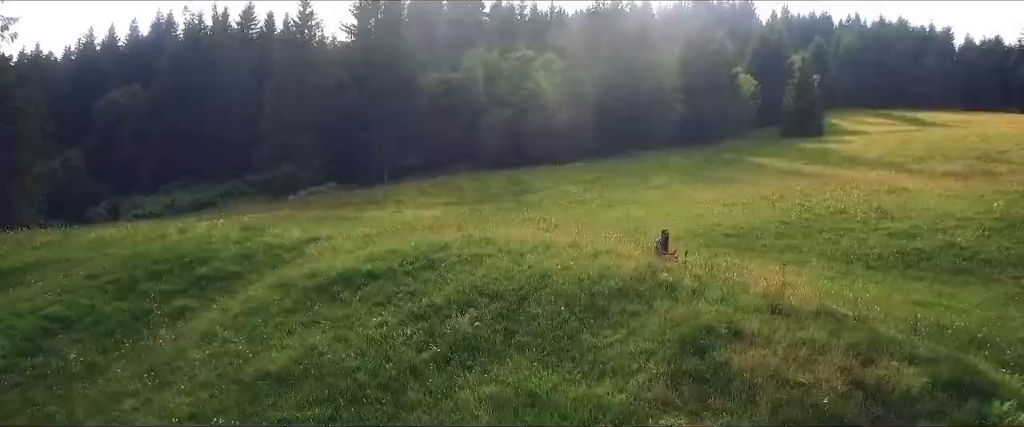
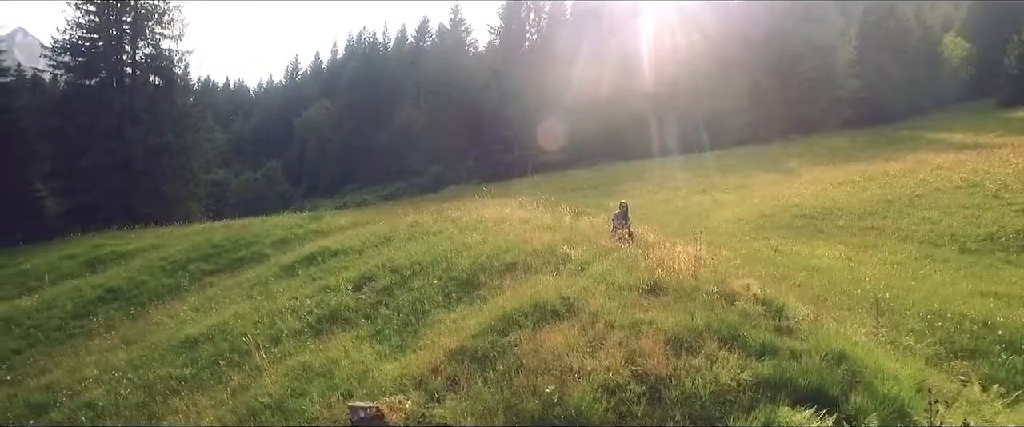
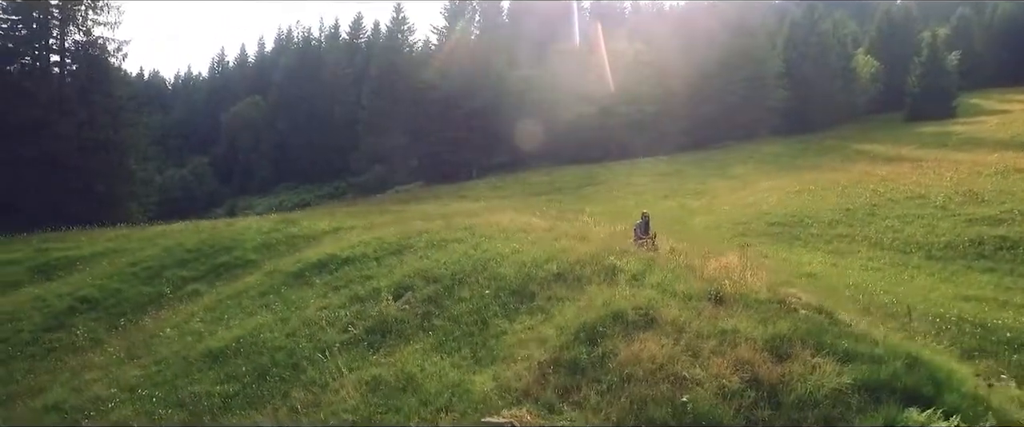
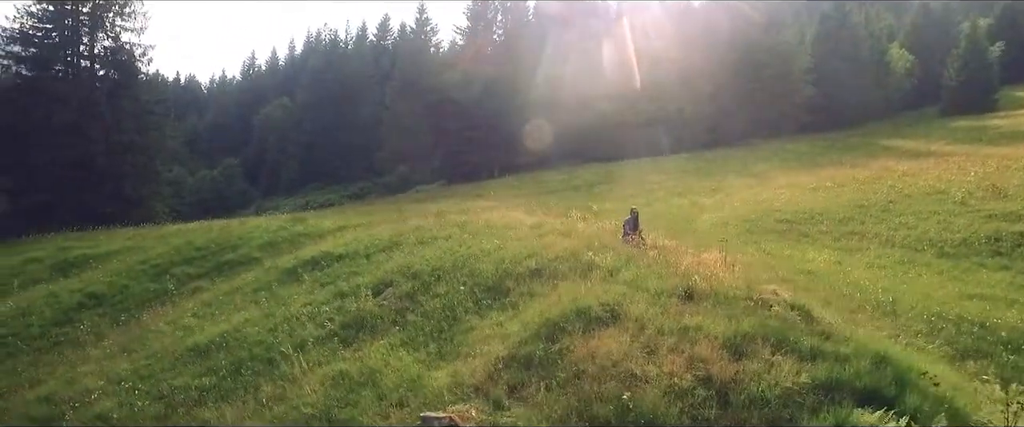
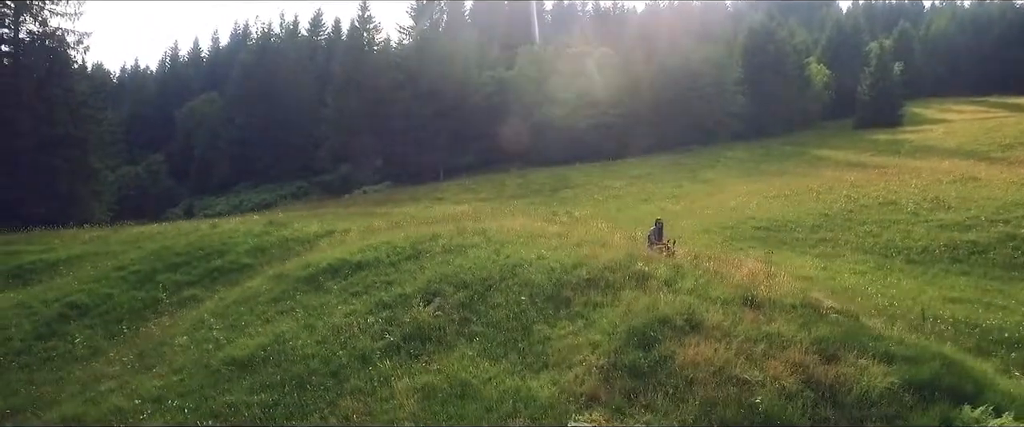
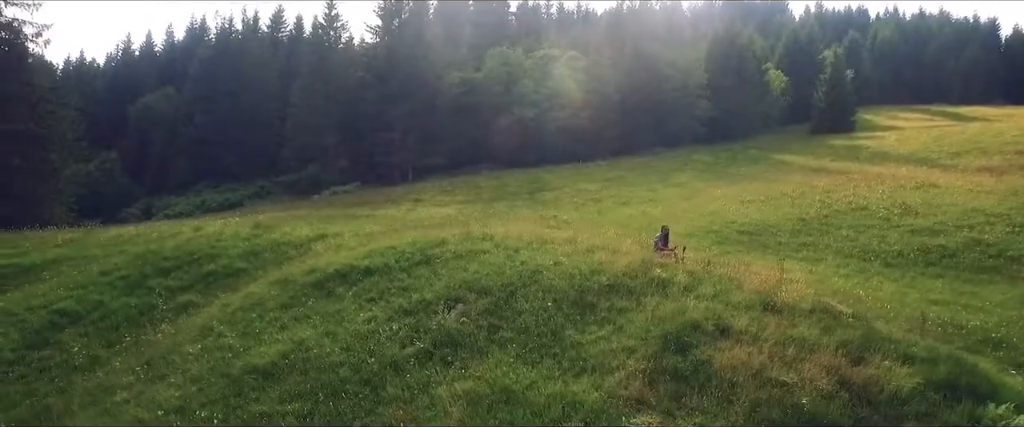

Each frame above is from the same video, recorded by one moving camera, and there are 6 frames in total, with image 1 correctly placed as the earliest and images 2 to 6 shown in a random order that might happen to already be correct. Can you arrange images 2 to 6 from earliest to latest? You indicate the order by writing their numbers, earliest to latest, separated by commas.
6, 5, 3, 4, 2
